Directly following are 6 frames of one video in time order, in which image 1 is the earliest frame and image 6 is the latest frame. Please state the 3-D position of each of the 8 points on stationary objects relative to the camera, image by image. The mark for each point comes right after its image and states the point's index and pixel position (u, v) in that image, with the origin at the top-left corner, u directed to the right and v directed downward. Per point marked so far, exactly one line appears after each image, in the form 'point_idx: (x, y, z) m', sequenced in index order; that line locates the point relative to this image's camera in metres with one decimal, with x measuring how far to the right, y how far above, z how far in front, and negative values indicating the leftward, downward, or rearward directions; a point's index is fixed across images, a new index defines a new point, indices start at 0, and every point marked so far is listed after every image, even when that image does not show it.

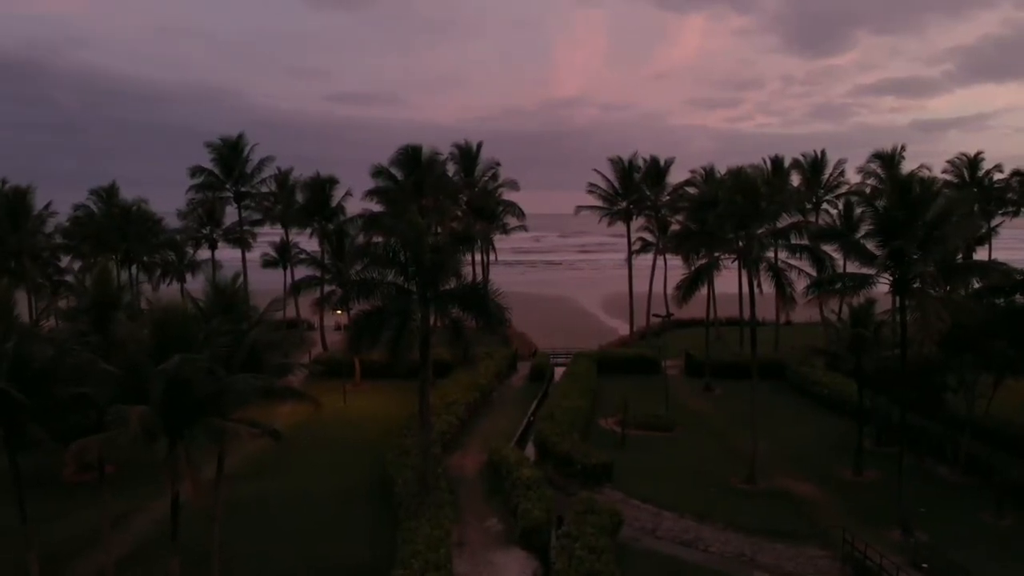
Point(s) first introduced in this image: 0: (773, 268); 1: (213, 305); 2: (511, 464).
0: (+6.4, +0.5, +17.4) m
1: (-5.4, -0.3, +13.0) m
2: (0.0, -4.3, +17.5) m
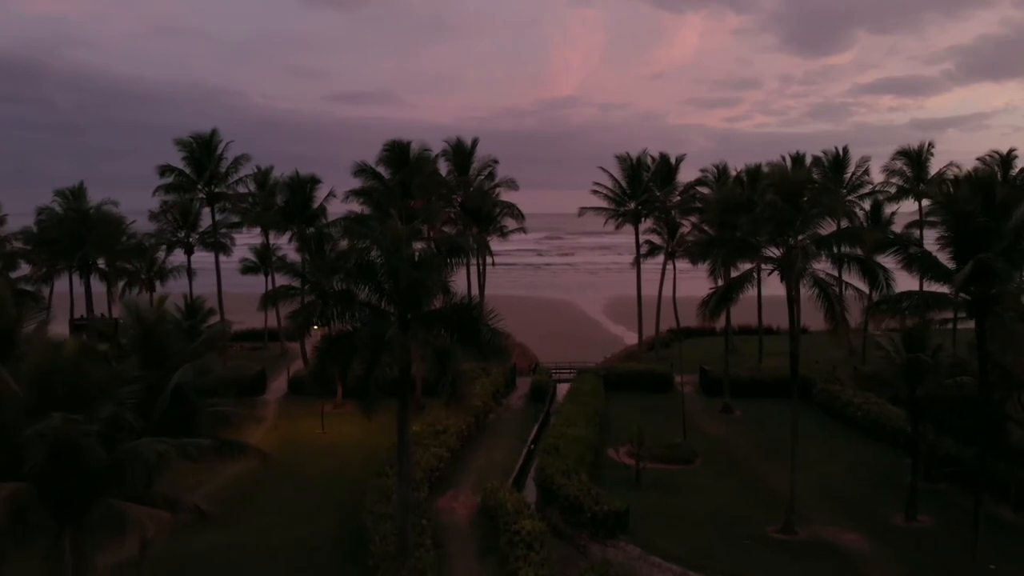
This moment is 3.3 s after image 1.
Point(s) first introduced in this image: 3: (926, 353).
0: (+6.4, +0.1, +14.7) m
1: (-5.5, -0.7, +10.3) m
2: (-0.1, -4.7, +14.9) m
3: (+9.7, -1.5, +16.6) m
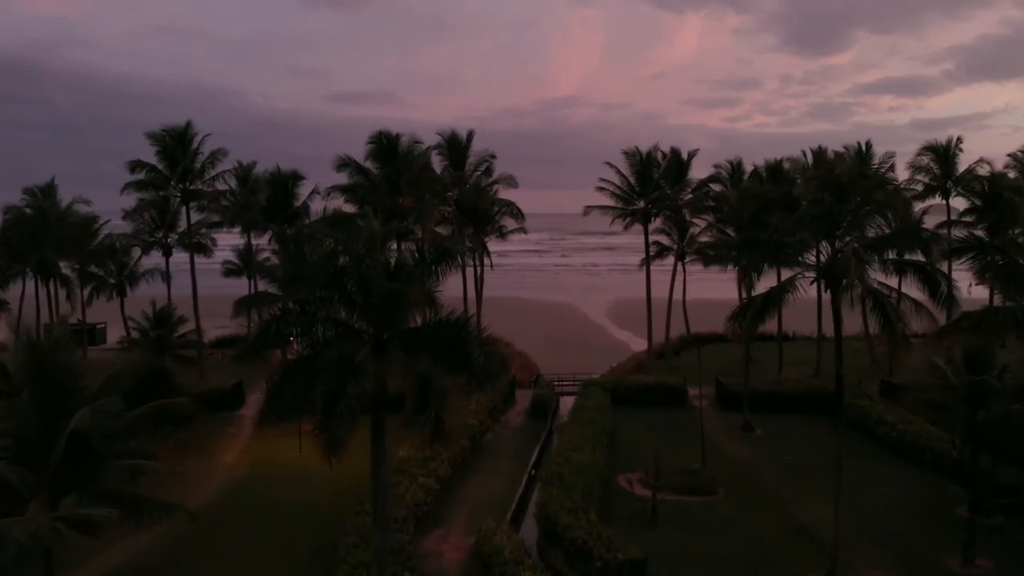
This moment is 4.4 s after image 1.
0: (+6.3, -0.1, +12.5) m
1: (-5.5, -0.9, +8.1) m
2: (-0.1, -4.9, +12.7) m
3: (+9.6, -1.7, +14.4) m
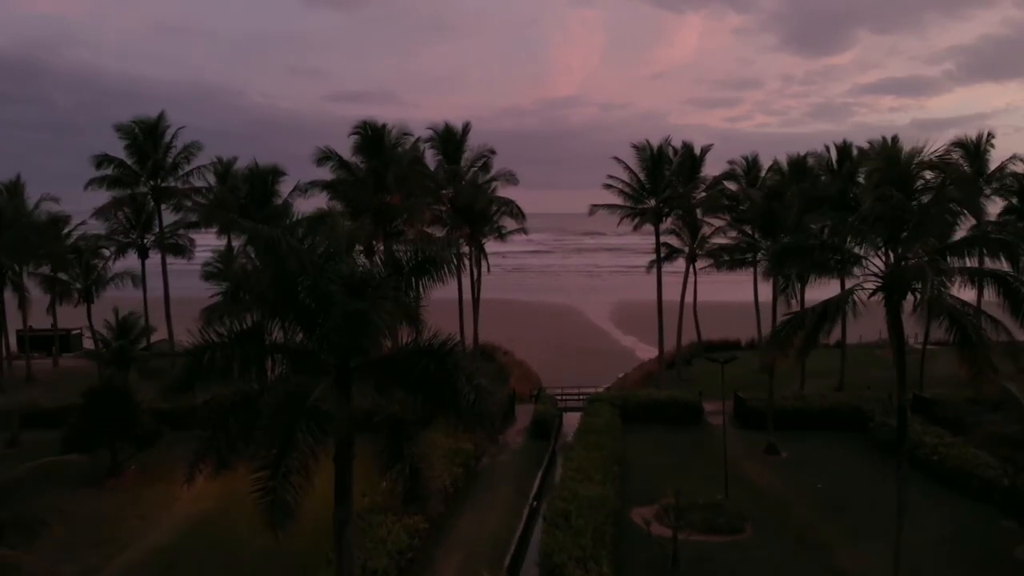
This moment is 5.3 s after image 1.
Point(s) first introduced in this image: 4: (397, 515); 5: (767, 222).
0: (+6.3, -0.3, +10.3) m
1: (-5.5, -1.1, +5.9) m
2: (-0.1, -5.1, +10.5) m
3: (+9.6, -1.9, +12.3) m
4: (-2.2, -4.5, +13.9) m
5: (+7.0, +1.8, +19.8) m
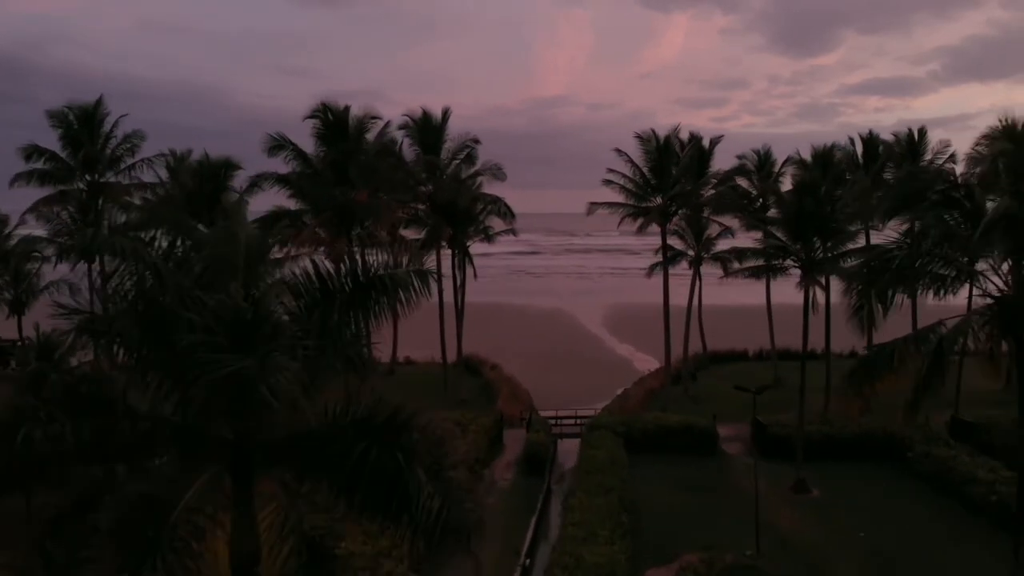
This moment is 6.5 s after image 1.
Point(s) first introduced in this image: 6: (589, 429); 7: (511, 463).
0: (+6.2, -0.6, +7.5) m
1: (-5.6, -1.4, +2.9) m
2: (-0.2, -5.4, +7.6) m
3: (+9.4, -2.2, +9.5) m
4: (-2.4, -4.8, +11.0) m
5: (+6.7, +1.5, +16.9) m
6: (+2.1, -3.9, +19.8) m
7: (0.0, -4.7, +19.0) m
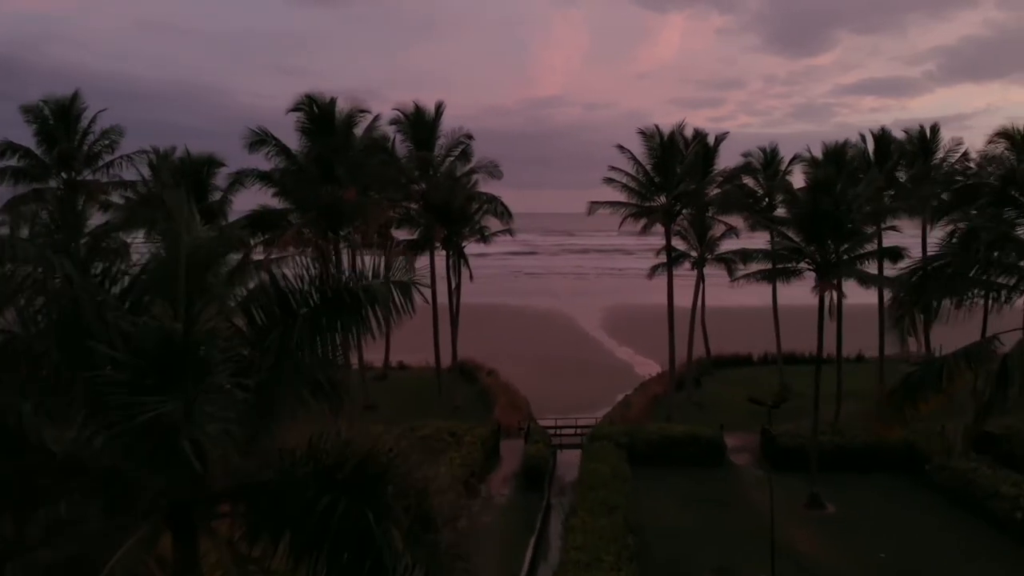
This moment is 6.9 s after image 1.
0: (+6.2, -0.7, +6.5) m
1: (-5.6, -1.5, +1.9) m
2: (-0.3, -5.5, +6.6) m
3: (+9.4, -2.3, +8.5) m
4: (-2.4, -4.9, +10.0) m
5: (+6.6, +1.5, +16.0) m
6: (+2.1, -4.0, +18.8) m
7: (-0.1, -4.8, +18.0) m
